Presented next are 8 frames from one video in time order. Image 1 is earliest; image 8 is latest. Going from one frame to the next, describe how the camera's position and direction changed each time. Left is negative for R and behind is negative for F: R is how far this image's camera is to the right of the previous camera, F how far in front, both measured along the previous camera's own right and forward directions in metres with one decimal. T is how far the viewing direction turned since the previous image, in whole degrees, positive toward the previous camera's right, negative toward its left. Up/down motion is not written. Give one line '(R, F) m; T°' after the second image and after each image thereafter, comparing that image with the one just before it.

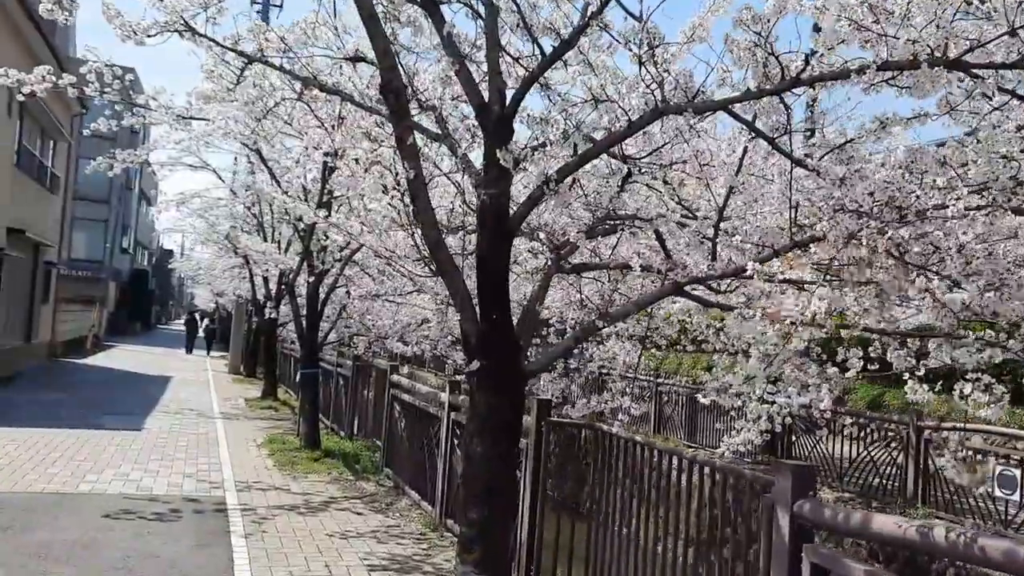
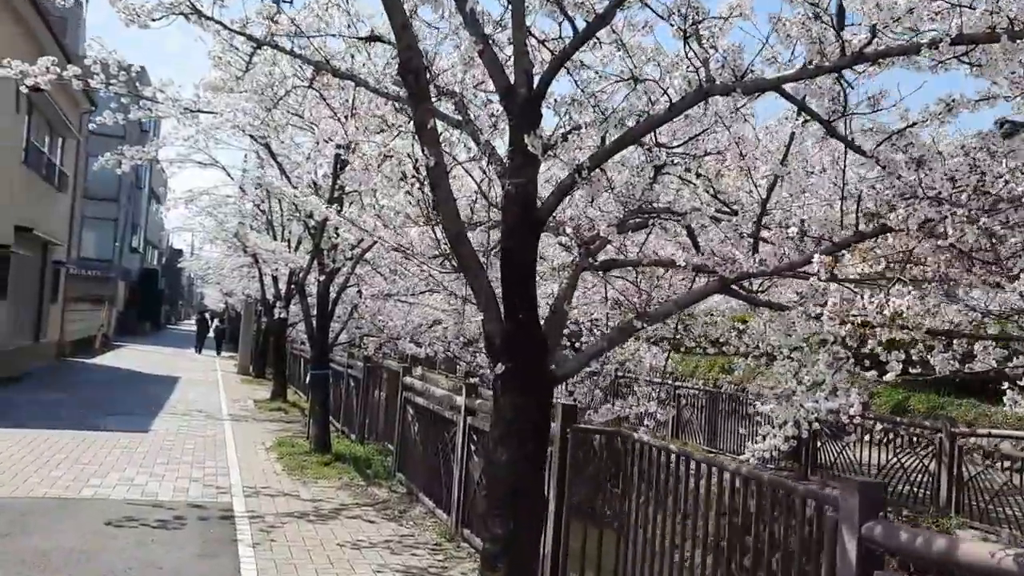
(-0.1, +0.3) m; -1°
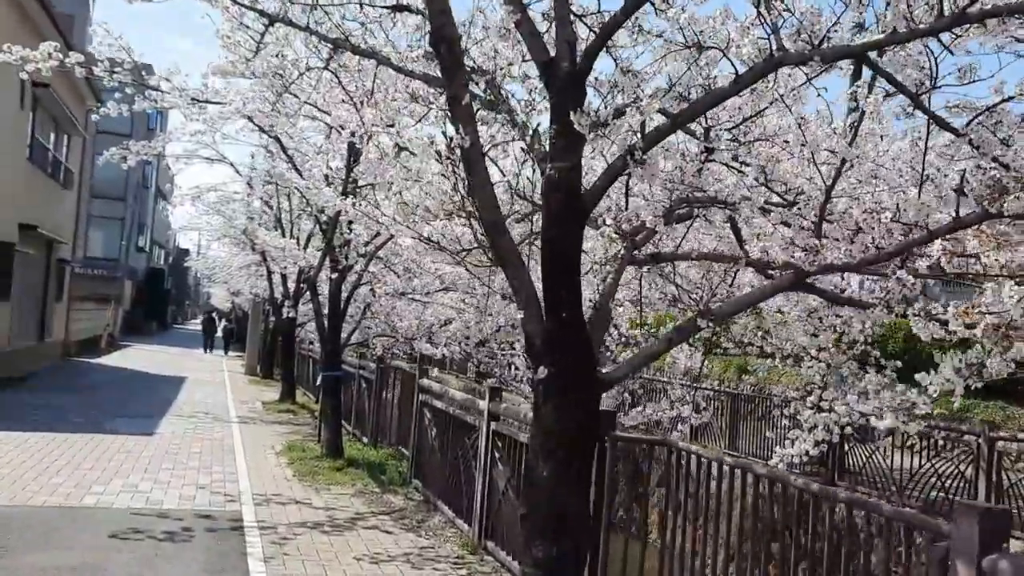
(-0.2, +0.4) m; 0°
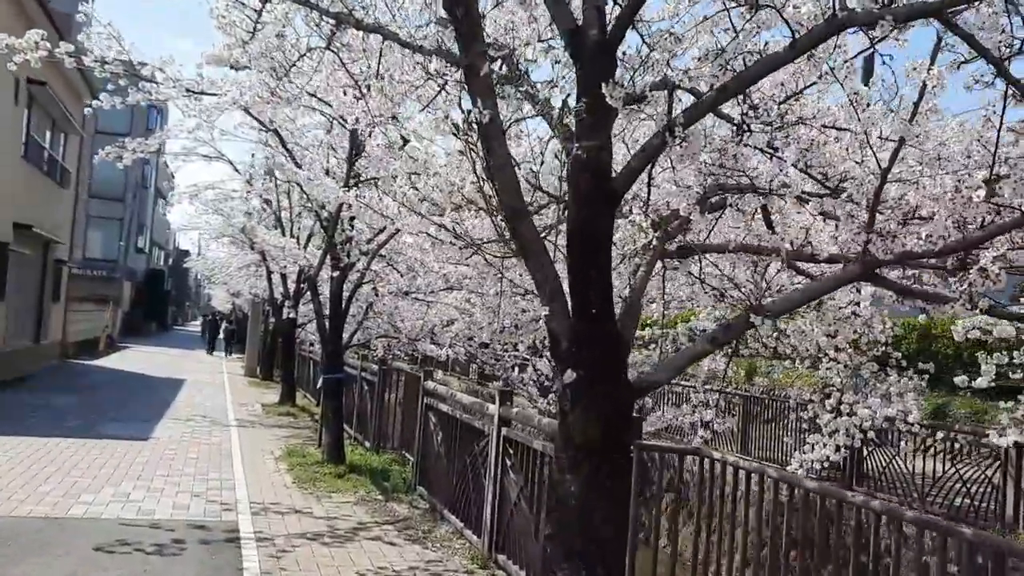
(-0.1, +0.4) m; 0°
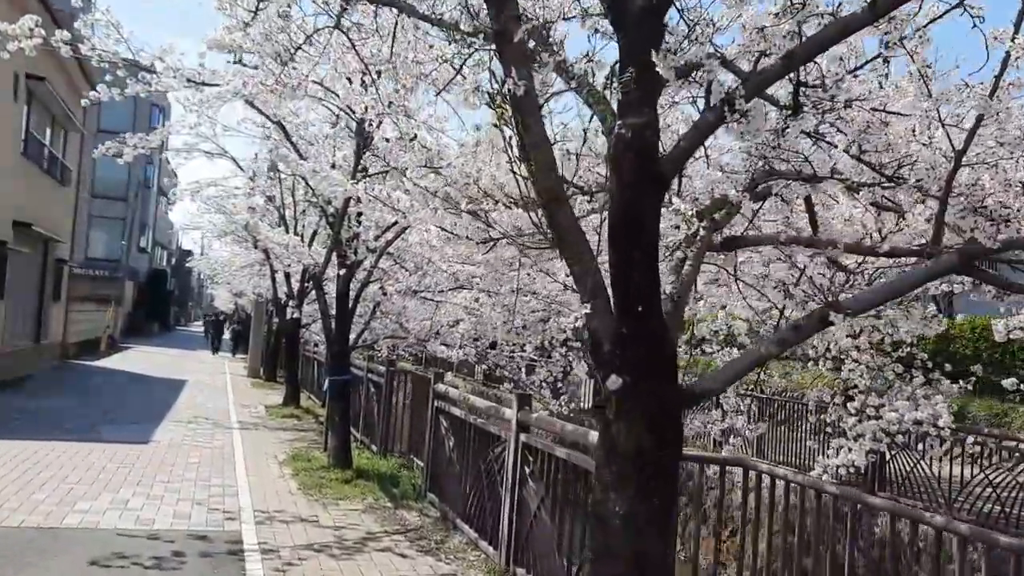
(-0.1, +0.4) m; 0°
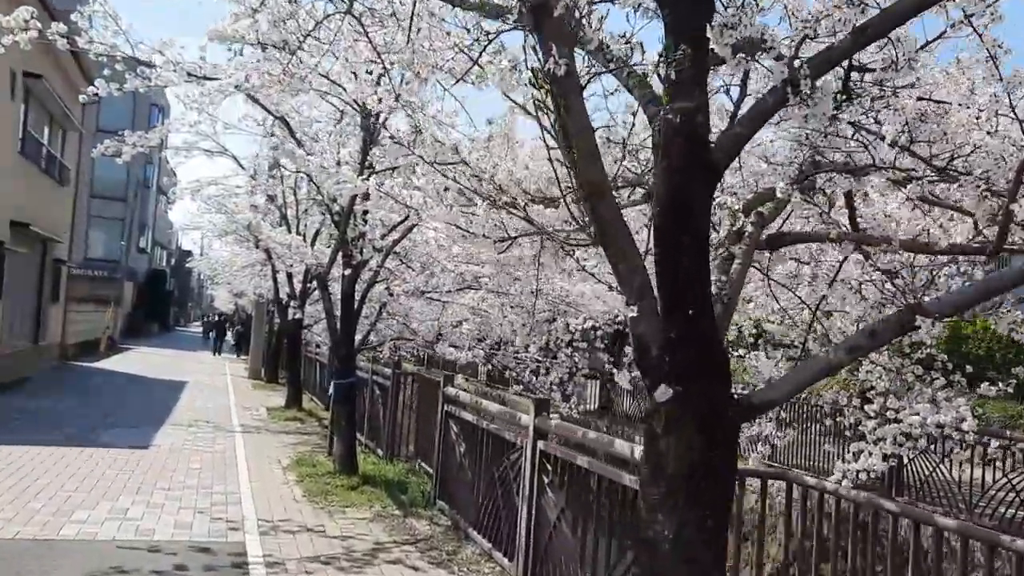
(-0.1, +0.3) m; 0°
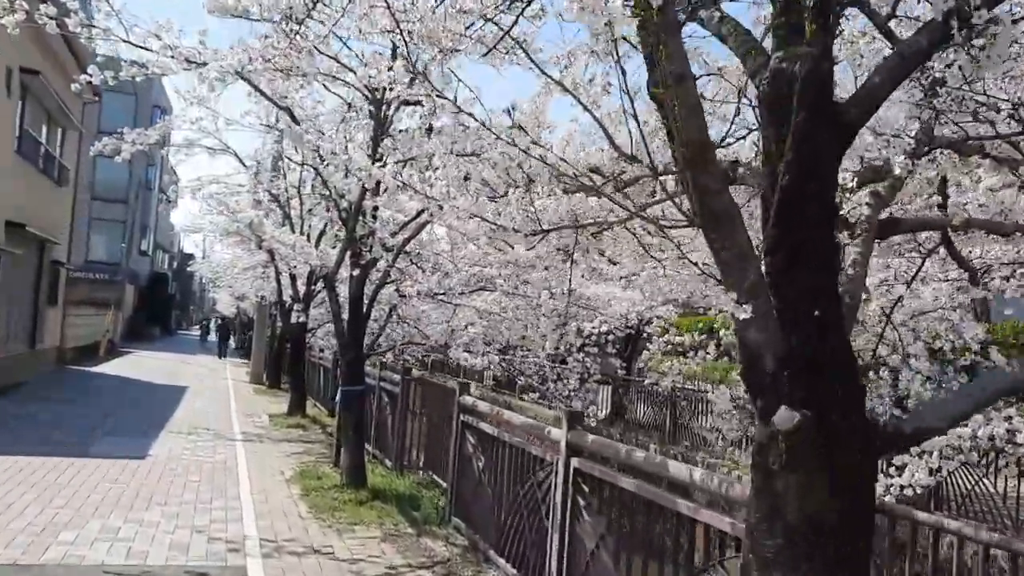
(-0.2, +0.6) m; 0°
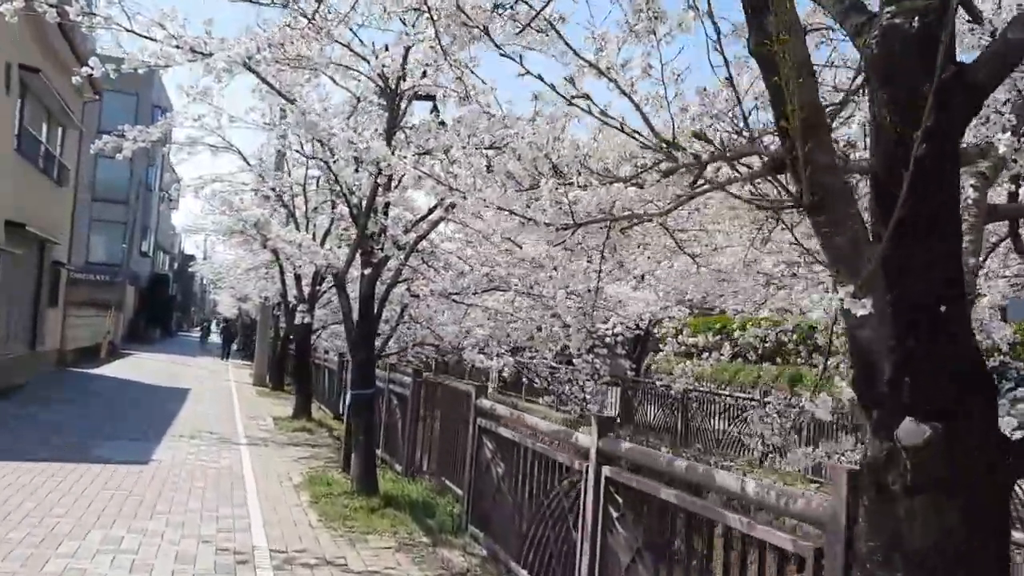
(-0.2, +0.3) m; 0°
